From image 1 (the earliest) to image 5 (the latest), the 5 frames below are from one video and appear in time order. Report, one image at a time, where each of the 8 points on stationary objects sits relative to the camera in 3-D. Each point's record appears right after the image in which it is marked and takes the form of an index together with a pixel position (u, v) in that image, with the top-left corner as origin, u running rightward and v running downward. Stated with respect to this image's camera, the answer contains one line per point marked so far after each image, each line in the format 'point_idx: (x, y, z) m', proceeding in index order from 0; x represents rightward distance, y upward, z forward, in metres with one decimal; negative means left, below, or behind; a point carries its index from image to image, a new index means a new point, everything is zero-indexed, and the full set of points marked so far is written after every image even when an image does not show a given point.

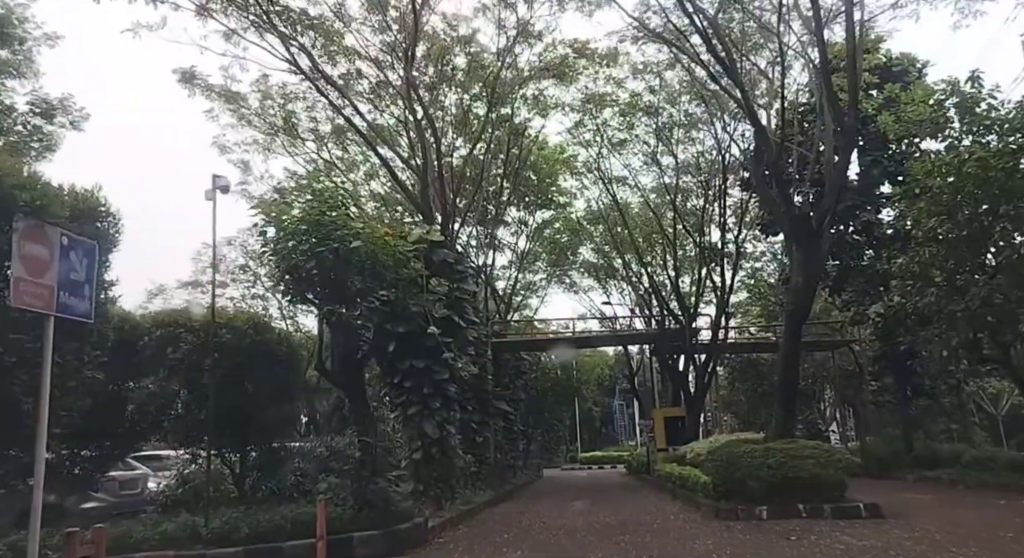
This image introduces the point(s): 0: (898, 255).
0: (+7.3, +0.5, +12.8) m
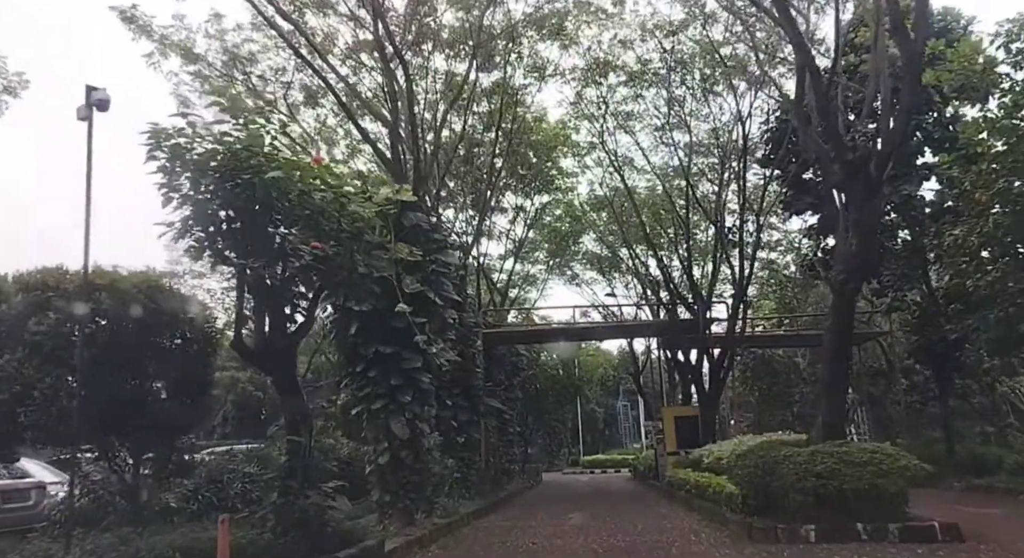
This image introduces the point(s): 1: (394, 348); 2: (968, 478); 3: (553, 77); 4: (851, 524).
0: (+7.2, +0.8, +11.1) m
1: (-1.4, -0.8, +8.0) m
2: (+9.0, -3.9, +13.3) m
3: (+0.9, +4.5, +15.3) m
4: (+3.1, -2.2, +6.2) m
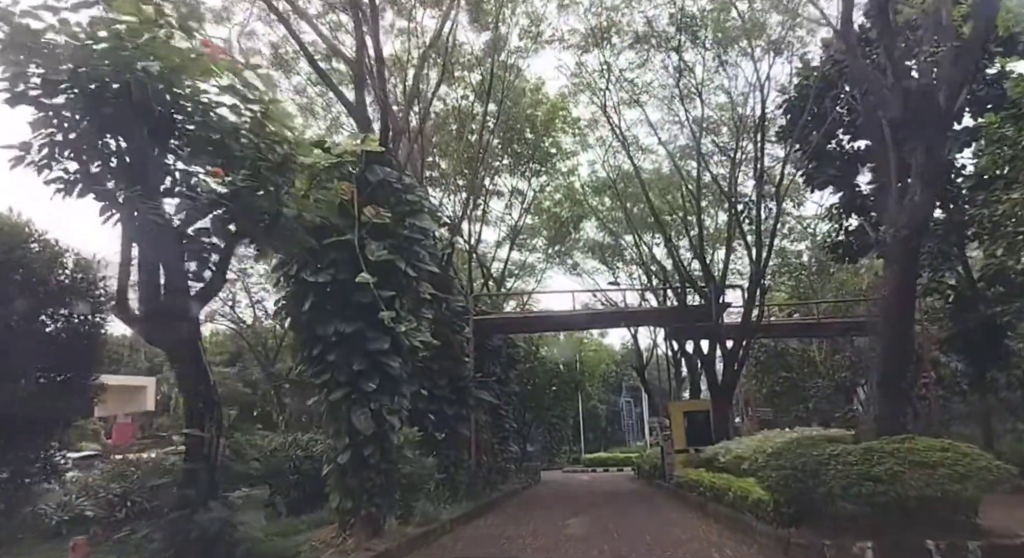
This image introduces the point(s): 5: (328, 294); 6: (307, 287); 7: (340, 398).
0: (+7.0, +1.2, +9.8) m
1: (-1.5, -0.5, +6.7) m
2: (+8.8, -3.5, +12.0) m
3: (+0.8, +4.9, +14.0) m
4: (+2.9, -1.9, +4.9) m
5: (-1.8, -0.2, +6.7) m
6: (-2.0, -0.1, +6.8) m
7: (-1.7, -1.2, +6.6) m
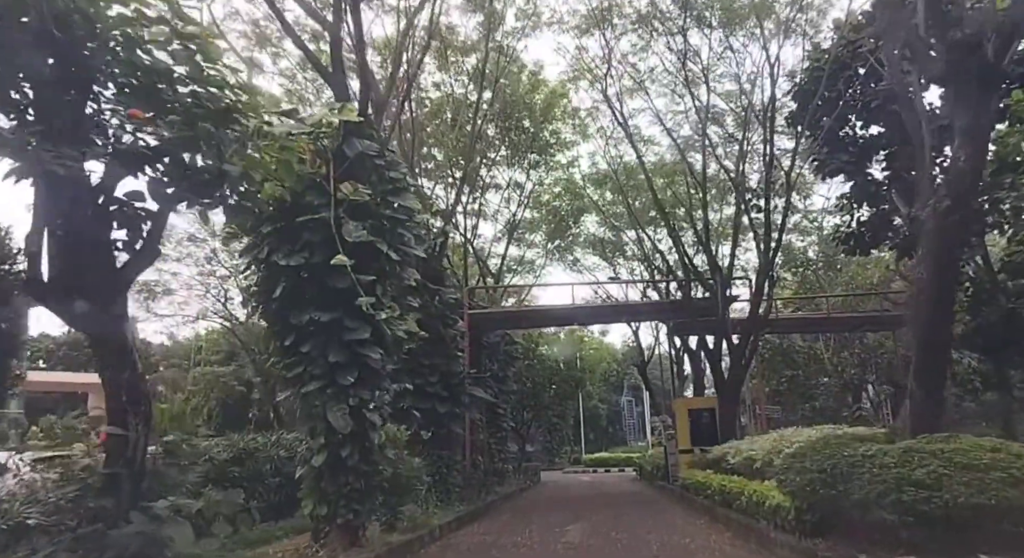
0: (+7.0, +1.3, +9.2) m
1: (-1.6, -0.3, +6.1) m
2: (+8.8, -3.4, +11.4) m
3: (+0.7, +5.1, +13.4) m
4: (+2.9, -1.7, +4.3) m
5: (-1.9, 0.0, +6.1) m
6: (-2.1, +0.1, +6.1) m
7: (-1.8, -1.0, +6.0) m
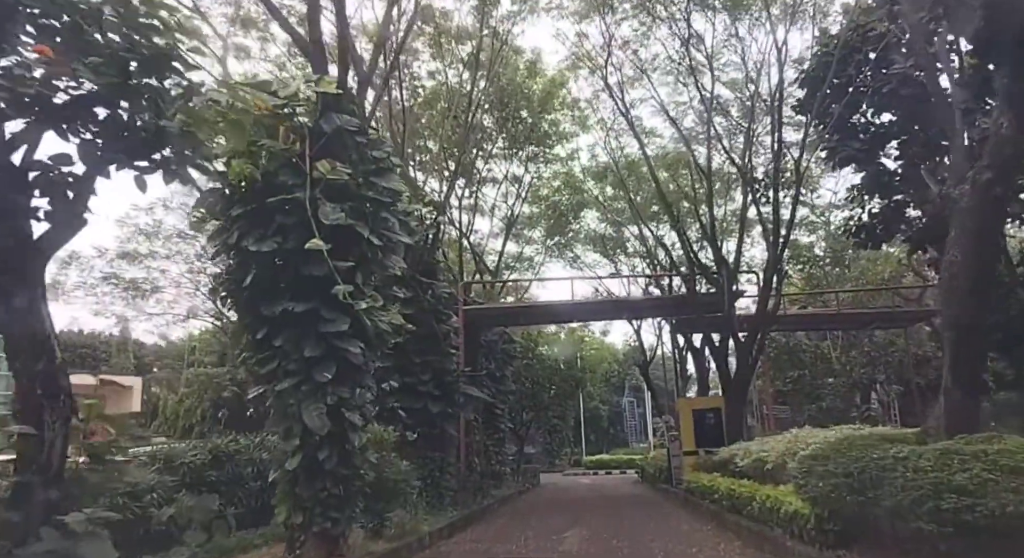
0: (+6.9, +1.4, +8.7) m
1: (-1.7, -0.2, +5.6) m
2: (+8.7, -3.3, +10.9) m
3: (+0.7, +5.1, +12.9) m
4: (+2.8, -1.6, +3.8) m
5: (-2.0, +0.1, +5.6) m
6: (-2.2, +0.2, +5.6) m
7: (-1.8, -0.9, +5.5) m
